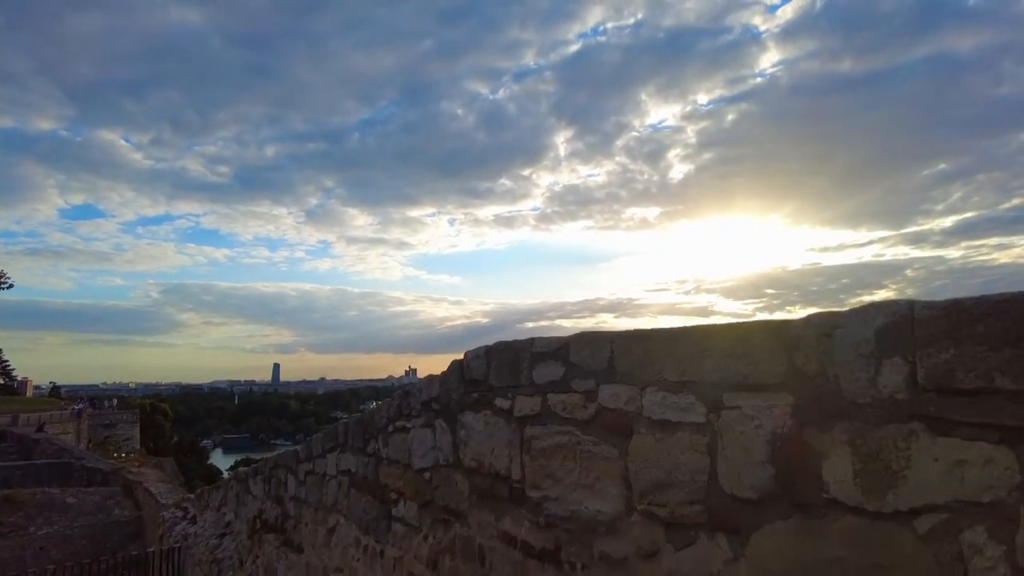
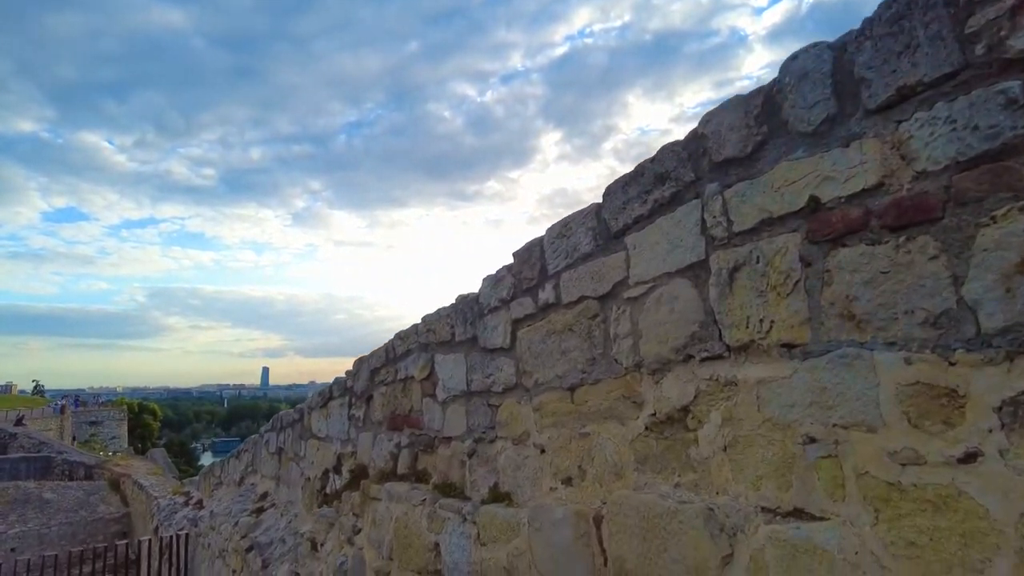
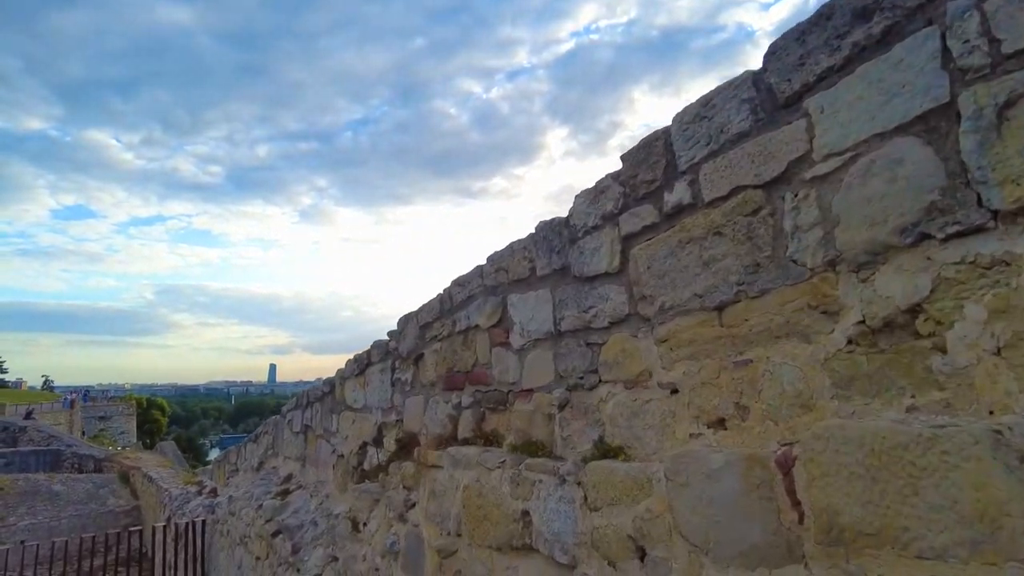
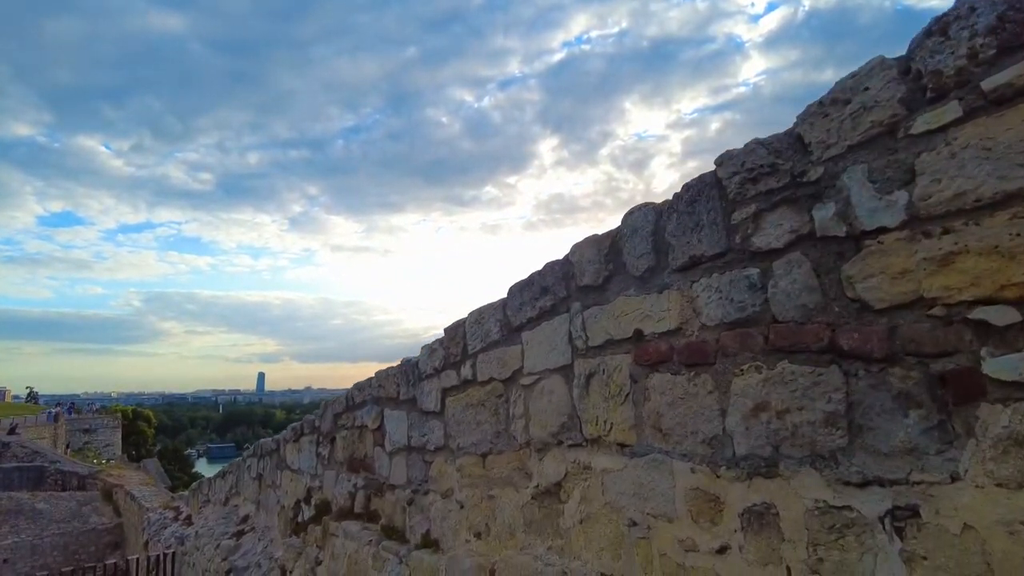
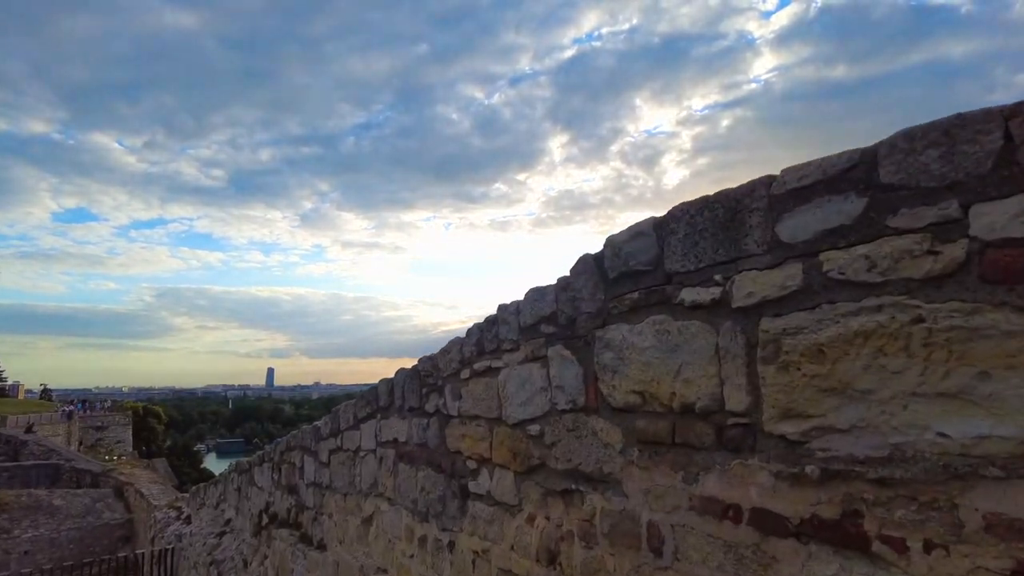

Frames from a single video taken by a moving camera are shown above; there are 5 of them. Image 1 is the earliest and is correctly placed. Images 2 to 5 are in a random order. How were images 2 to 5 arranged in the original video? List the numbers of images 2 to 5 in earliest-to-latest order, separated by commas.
5, 4, 2, 3
